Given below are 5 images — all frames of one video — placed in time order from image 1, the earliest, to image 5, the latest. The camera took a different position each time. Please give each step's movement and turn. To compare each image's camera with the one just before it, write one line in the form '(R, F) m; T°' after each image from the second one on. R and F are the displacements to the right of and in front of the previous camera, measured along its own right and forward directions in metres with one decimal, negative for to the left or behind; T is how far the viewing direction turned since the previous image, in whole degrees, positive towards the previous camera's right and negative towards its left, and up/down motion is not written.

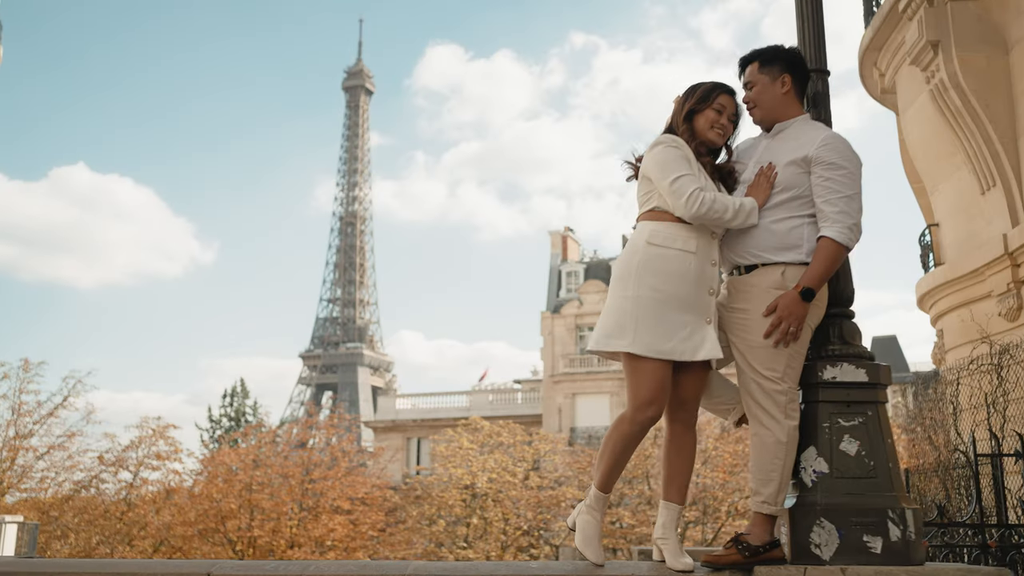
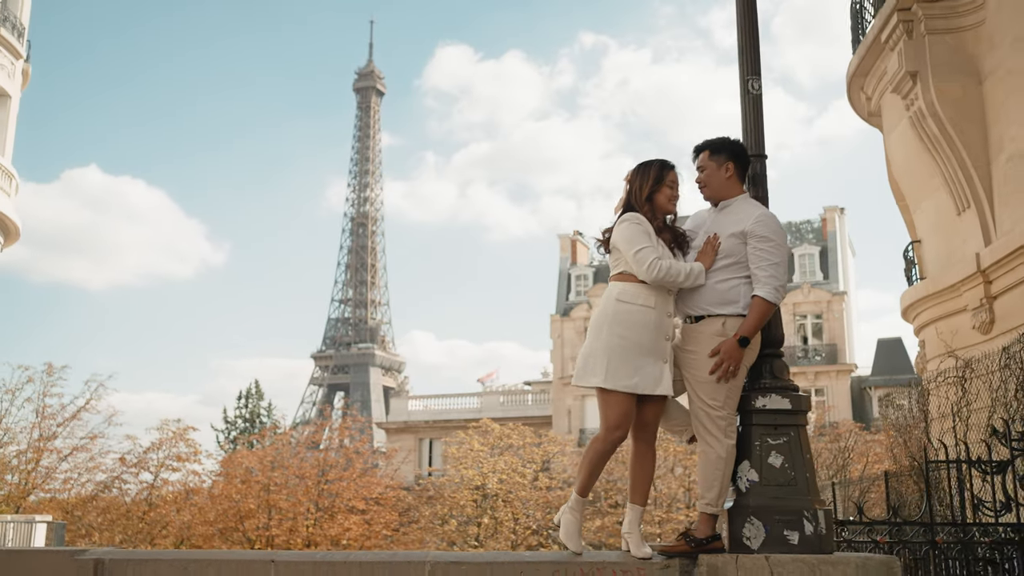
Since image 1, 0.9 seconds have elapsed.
(+0.1, -0.9) m; -1°
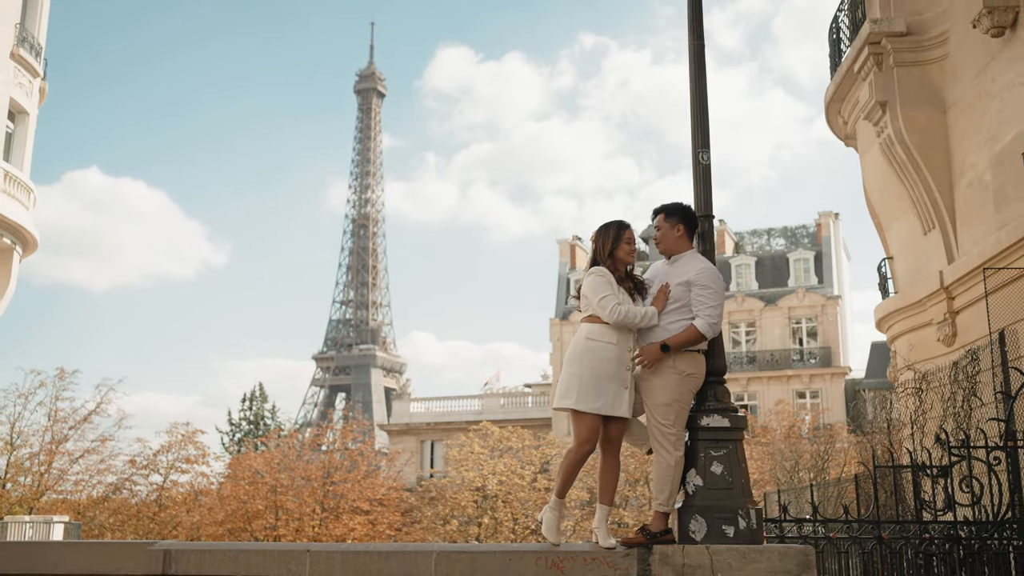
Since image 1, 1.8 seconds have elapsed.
(+0.1, -0.9) m; 0°
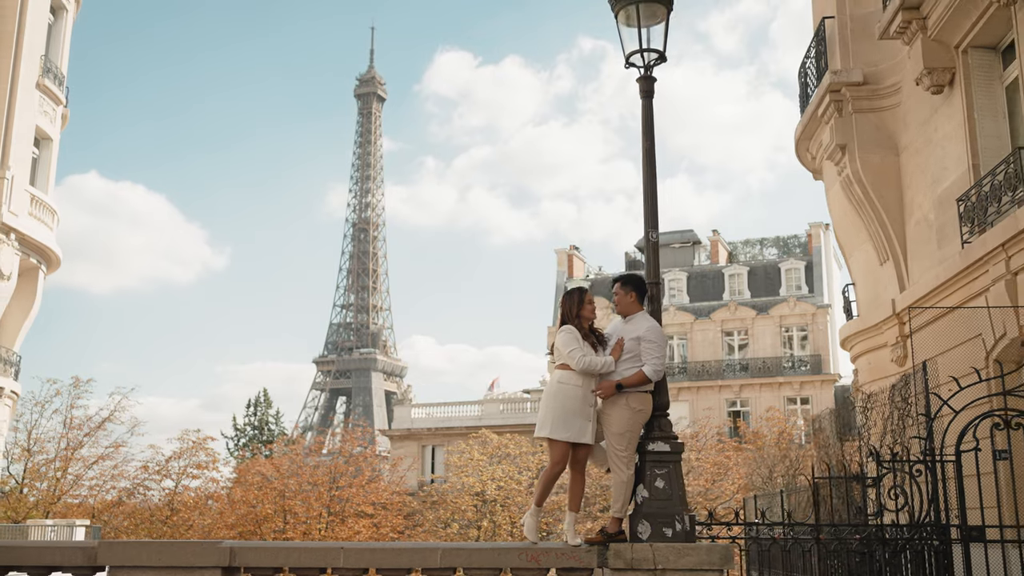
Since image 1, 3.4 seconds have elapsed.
(+0.1, -1.4) m; 0°
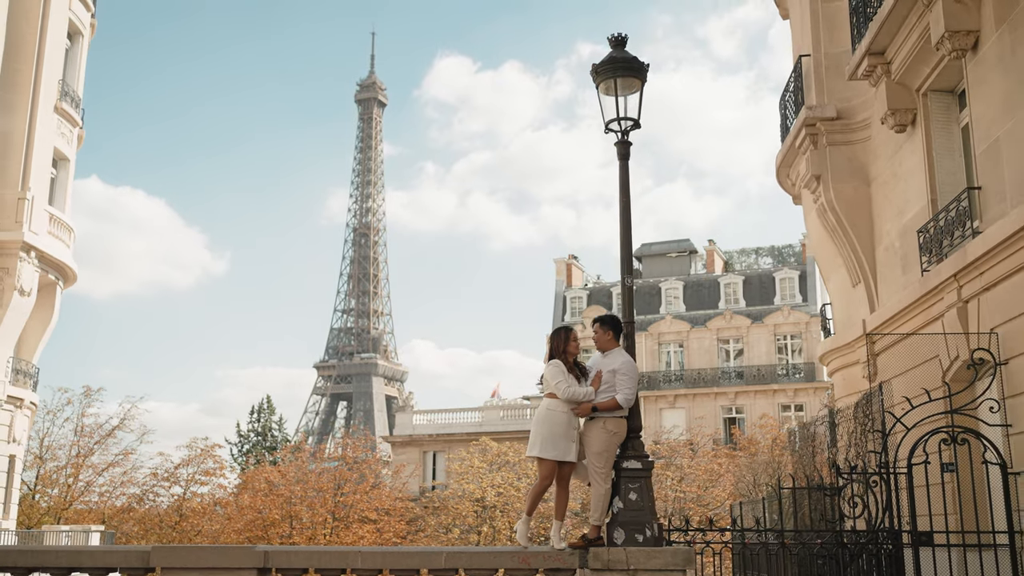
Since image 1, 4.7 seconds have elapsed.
(0.0, -1.1) m; 0°
